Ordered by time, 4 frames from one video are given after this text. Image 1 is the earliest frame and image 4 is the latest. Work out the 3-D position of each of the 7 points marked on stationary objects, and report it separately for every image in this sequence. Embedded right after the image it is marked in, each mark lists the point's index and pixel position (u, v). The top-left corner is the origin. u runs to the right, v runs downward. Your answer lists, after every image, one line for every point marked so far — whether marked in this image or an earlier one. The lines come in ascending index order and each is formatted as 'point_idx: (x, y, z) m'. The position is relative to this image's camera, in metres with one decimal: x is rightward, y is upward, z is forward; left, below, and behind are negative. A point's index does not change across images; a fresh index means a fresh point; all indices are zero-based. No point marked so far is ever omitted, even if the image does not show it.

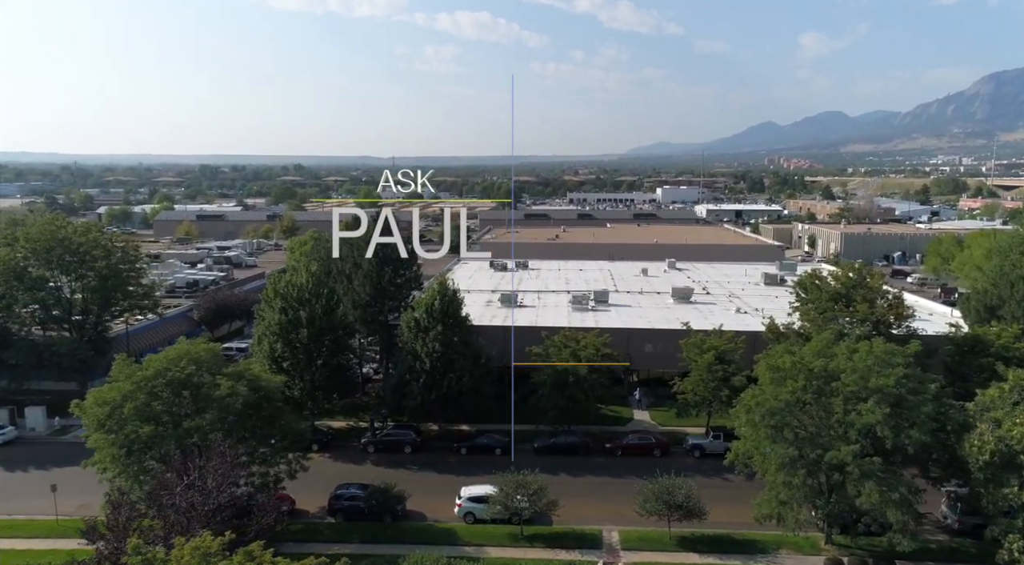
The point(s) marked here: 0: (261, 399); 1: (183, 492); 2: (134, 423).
0: (-7.1, -3.3, +18.0) m
1: (-7.0, -4.4, +13.6) m
2: (-9.4, -3.5, +15.8) m
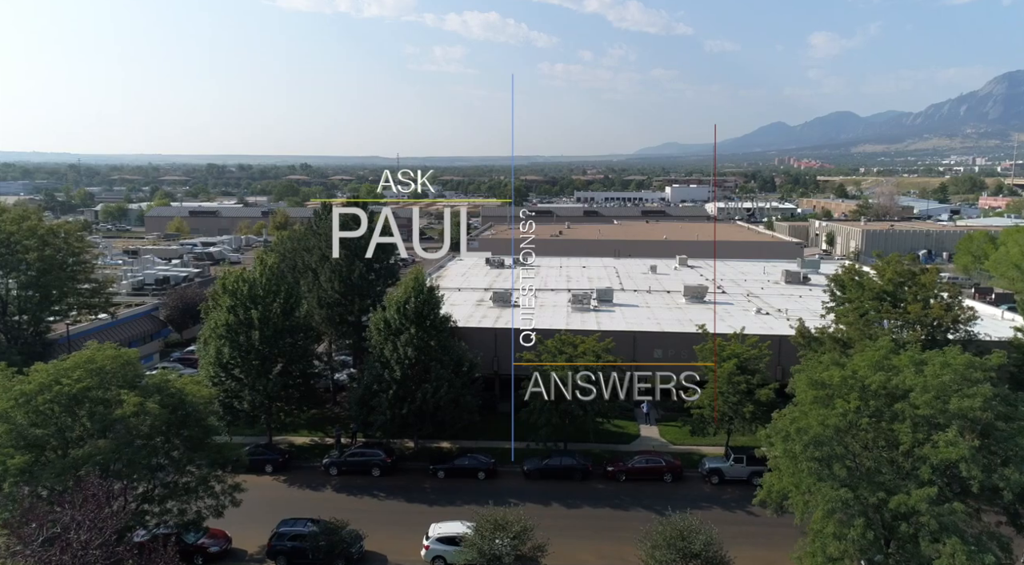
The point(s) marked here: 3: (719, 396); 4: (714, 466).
0: (-7.6, -3.2, +14.7) m
1: (-7.6, -4.3, +10.3) m
2: (-9.9, -3.3, +12.6) m
3: (+6.3, -3.5, +19.5) m
4: (+6.1, -5.6, +19.4) m
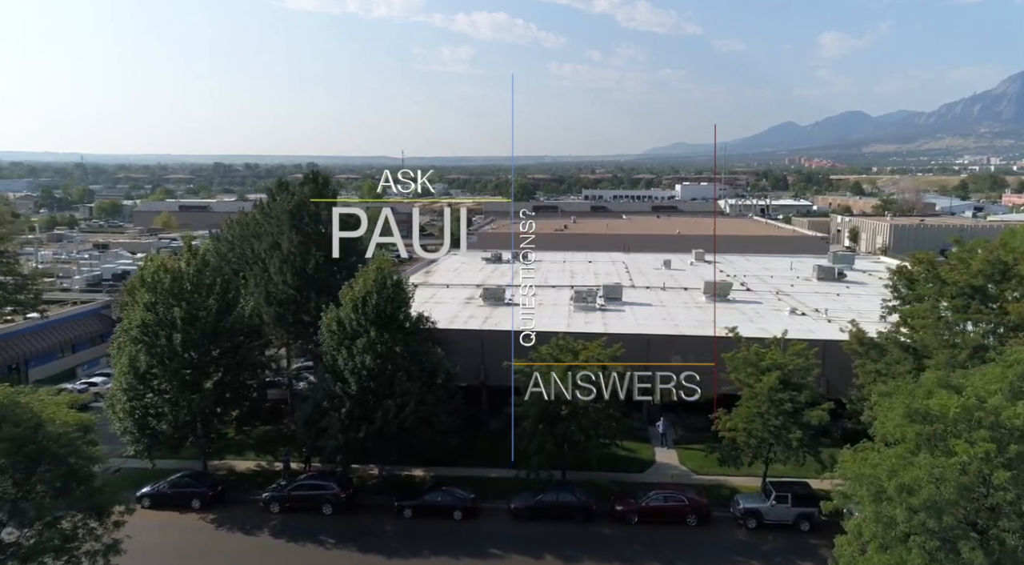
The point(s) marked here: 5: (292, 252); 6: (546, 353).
0: (-8.1, -2.9, +10.8) m
1: (-8.1, -4.0, +6.4) m
2: (-10.4, -3.0, +8.7) m
3: (+5.9, -3.3, +15.4) m
4: (+5.7, -5.4, +15.3) m
5: (-6.6, +0.9, +19.2) m
6: (+0.9, -1.9, +17.1) m
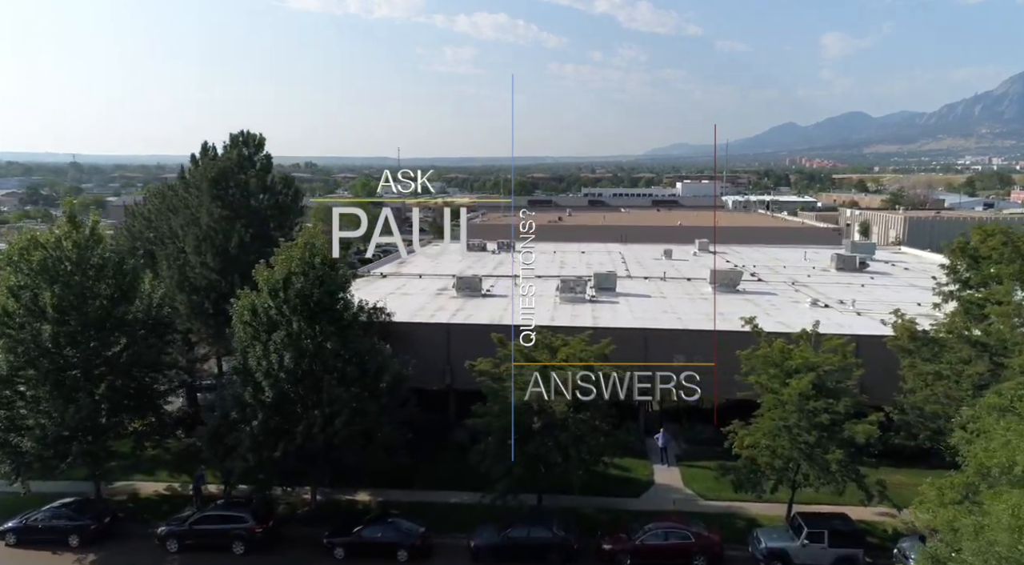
0: (-8.9, -2.5, +7.5) m
1: (-8.9, -3.6, +3.0) m
2: (-11.2, -2.6, +5.3) m
3: (+5.1, -2.8, +12.1) m
4: (+4.9, -4.9, +11.9) m
5: (-7.4, +1.4, +15.8) m
6: (+0.1, -1.5, +13.8) m
